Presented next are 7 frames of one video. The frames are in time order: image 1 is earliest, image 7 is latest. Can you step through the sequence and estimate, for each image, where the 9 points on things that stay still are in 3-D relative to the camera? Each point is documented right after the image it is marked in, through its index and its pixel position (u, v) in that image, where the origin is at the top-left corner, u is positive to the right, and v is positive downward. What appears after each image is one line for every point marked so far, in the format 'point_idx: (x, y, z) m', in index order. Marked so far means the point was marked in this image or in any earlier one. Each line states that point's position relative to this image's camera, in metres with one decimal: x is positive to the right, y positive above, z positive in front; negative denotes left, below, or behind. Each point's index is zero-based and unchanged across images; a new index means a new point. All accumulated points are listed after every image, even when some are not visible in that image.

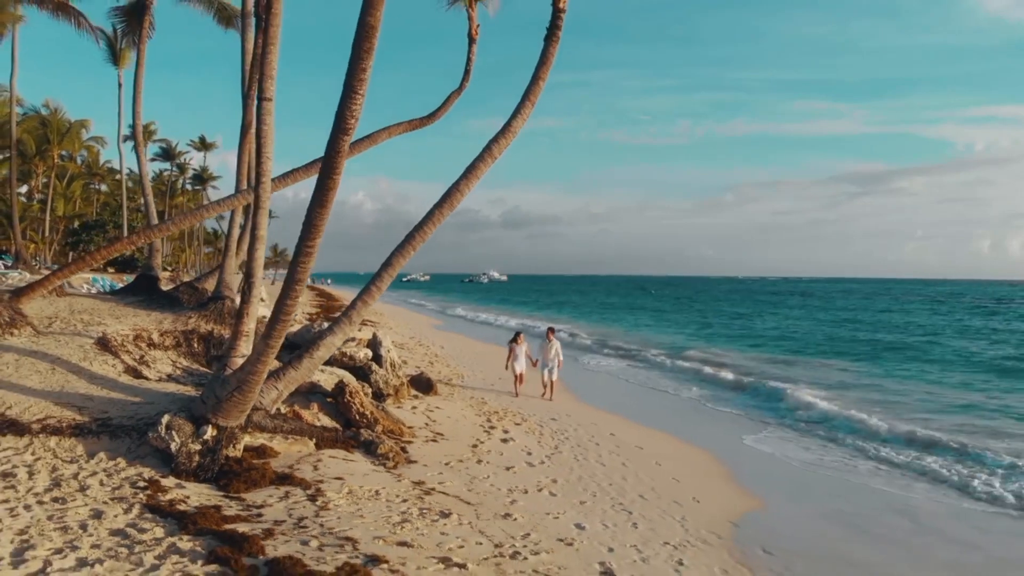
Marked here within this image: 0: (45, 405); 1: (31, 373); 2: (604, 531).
0: (-4.4, -1.1, +6.3) m
1: (-5.0, -0.9, +6.8) m
2: (+0.8, -2.1, +5.8) m
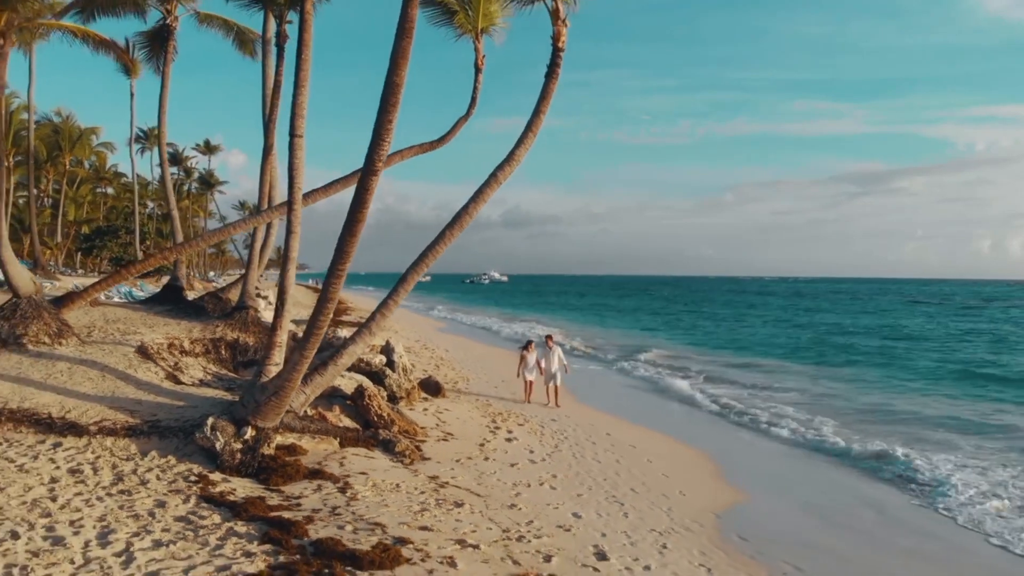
0: (-4.4, -1.3, +7.0) m
1: (-4.9, -1.1, +7.5) m
2: (+0.9, -2.3, +6.6) m
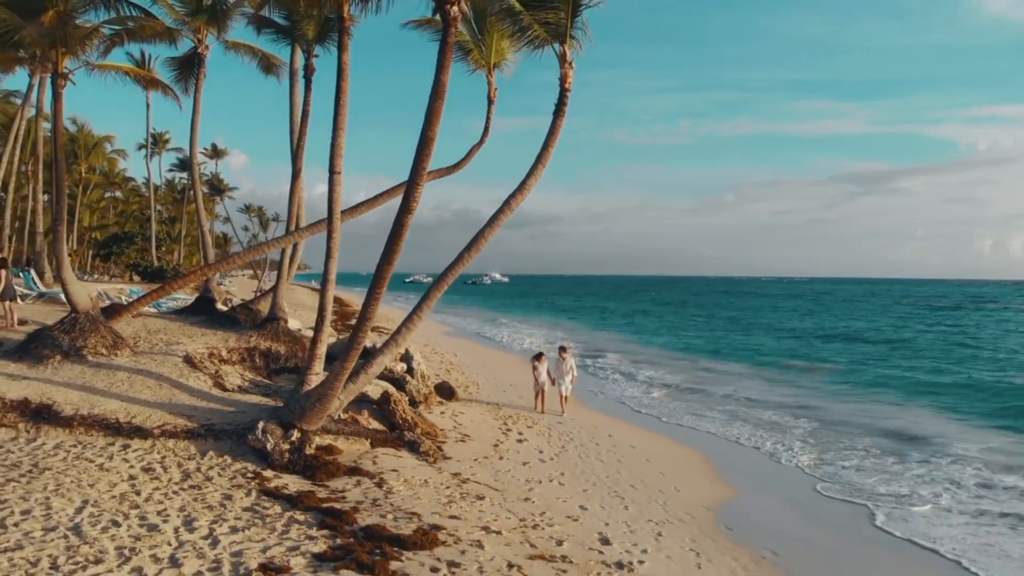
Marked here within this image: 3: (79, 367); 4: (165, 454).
0: (-4.2, -1.5, +7.9) m
1: (-4.7, -1.3, +8.4) m
2: (+1.0, -2.5, +7.5) m
3: (-5.8, -1.1, +8.8) m
4: (-3.8, -1.8, +7.3) m
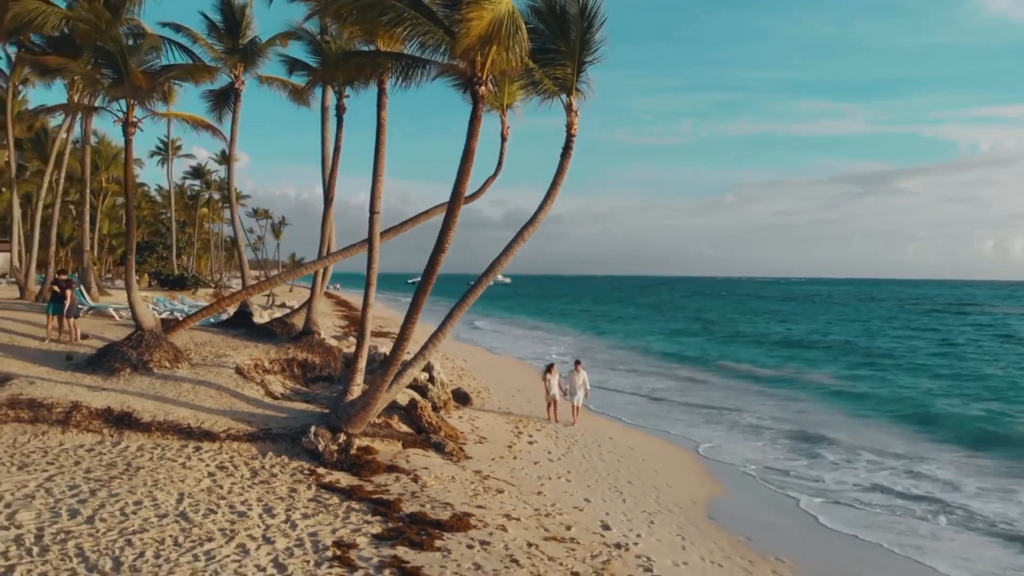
0: (-4.0, -1.9, +9.2) m
1: (-4.5, -1.6, +9.7) m
2: (+1.2, -2.9, +8.8) m
3: (-5.6, -1.4, +10.1) m
4: (-3.7, -2.2, +8.6) m
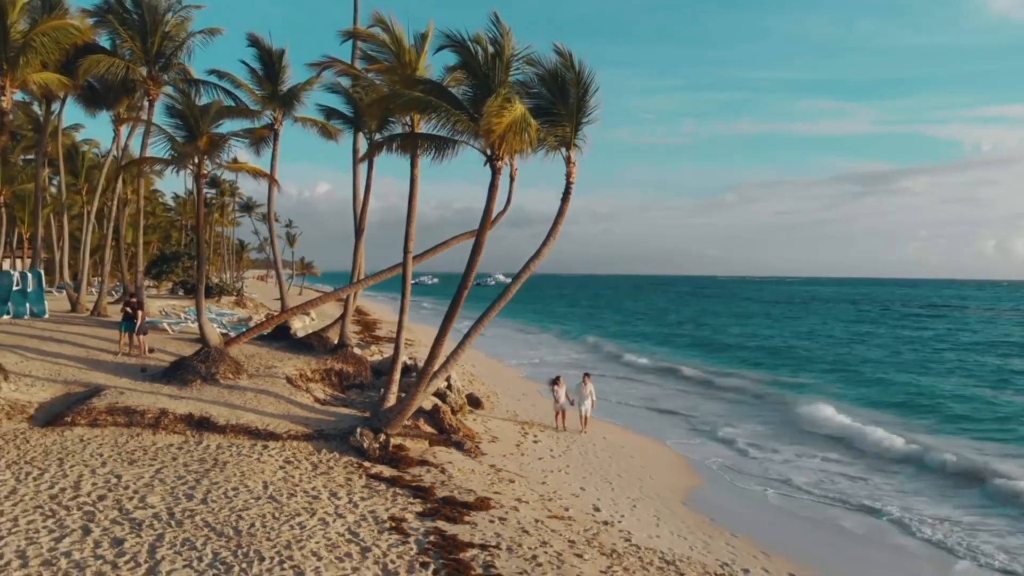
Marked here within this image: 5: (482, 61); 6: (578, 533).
0: (-3.9, -2.3, +11.2) m
1: (-4.4, -2.1, +11.7) m
2: (+1.4, -3.3, +10.7) m
3: (-5.5, -1.8, +12.1) m
4: (-3.5, -2.6, +10.6) m
5: (-0.4, +3.2, +9.3) m
6: (+0.9, -3.2, +8.5) m
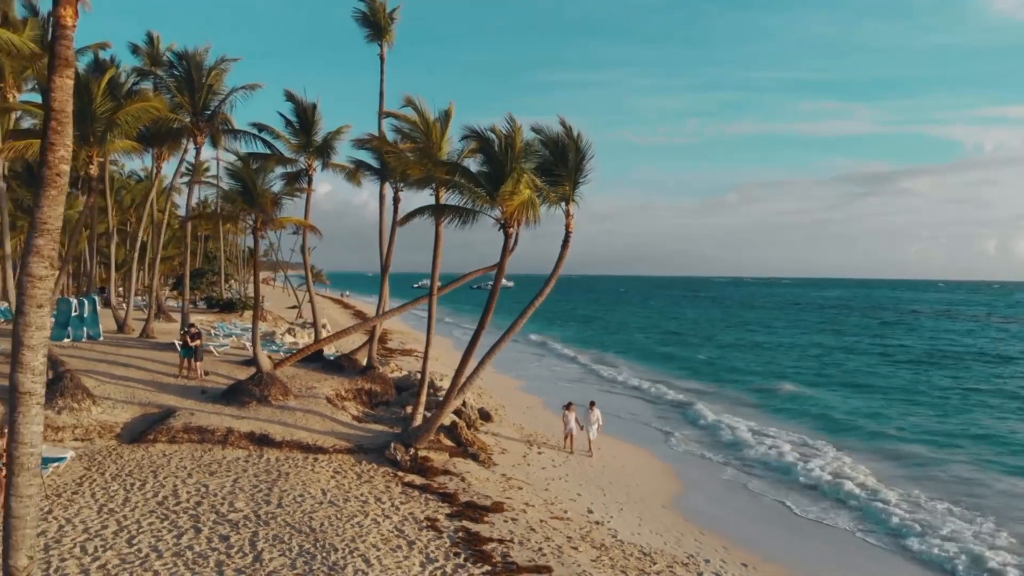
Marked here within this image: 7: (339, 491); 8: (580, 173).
0: (-3.7, -3.1, +13.3) m
1: (-4.2, -2.8, +13.8) m
2: (+1.5, -4.1, +12.9) m
3: (-5.3, -2.6, +14.3) m
4: (-3.3, -3.4, +12.7) m
5: (-0.3, +2.4, +11.5) m
6: (+1.0, -4.0, +10.7) m
7: (-3.0, -3.5, +11.2) m
8: (+1.5, +2.5, +14.5) m
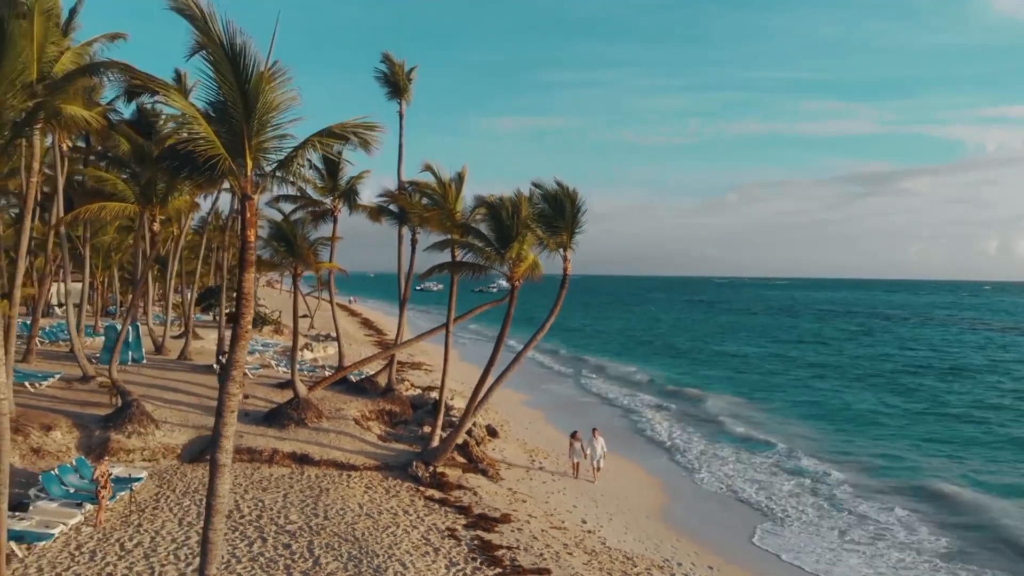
0: (-3.6, -4.0, +15.5) m
1: (-4.1, -3.8, +16.0) m
2: (+1.6, -5.0, +15.0) m
3: (-5.2, -3.5, +16.4) m
4: (-3.2, -4.3, +14.8) m
5: (-0.1, +1.5, +13.6) m
6: (+1.1, -4.9, +12.8) m
7: (-2.9, -4.4, +13.3) m
8: (+1.6, +1.6, +16.6) m
